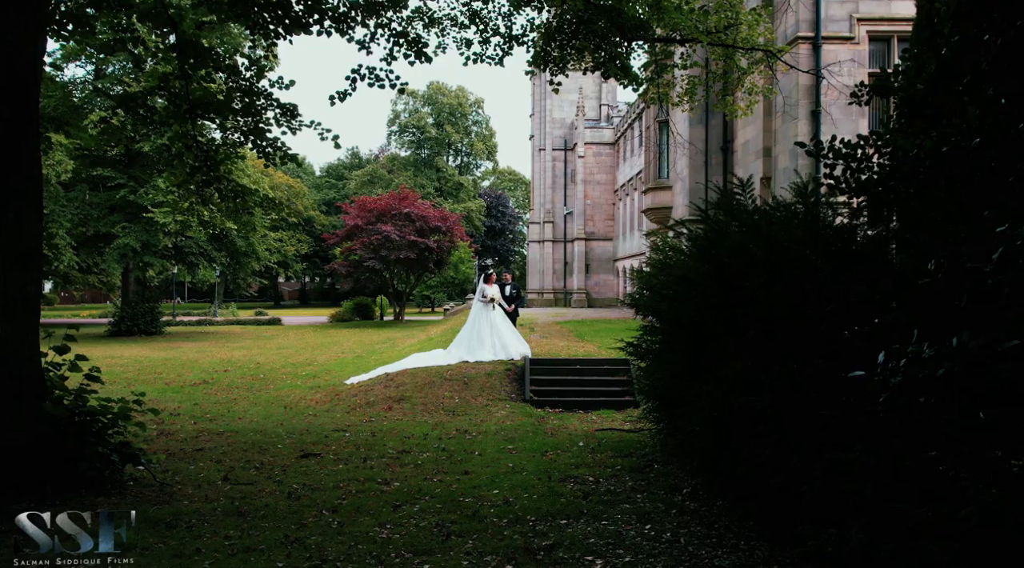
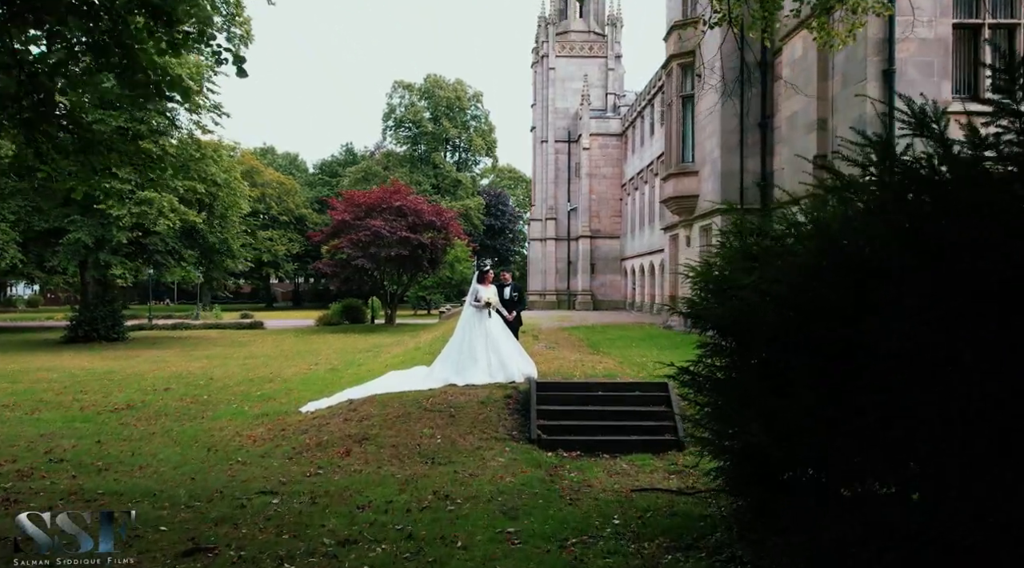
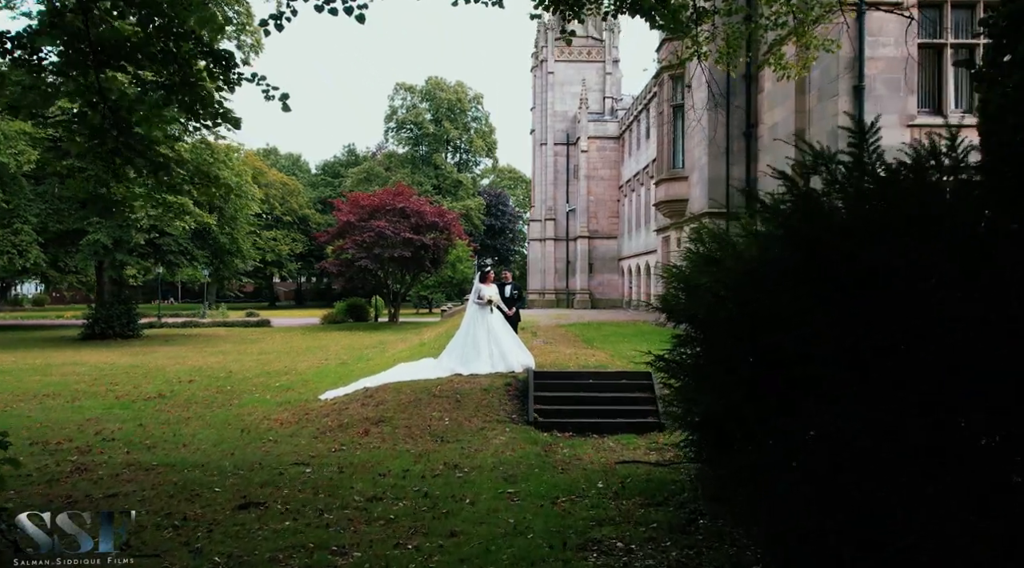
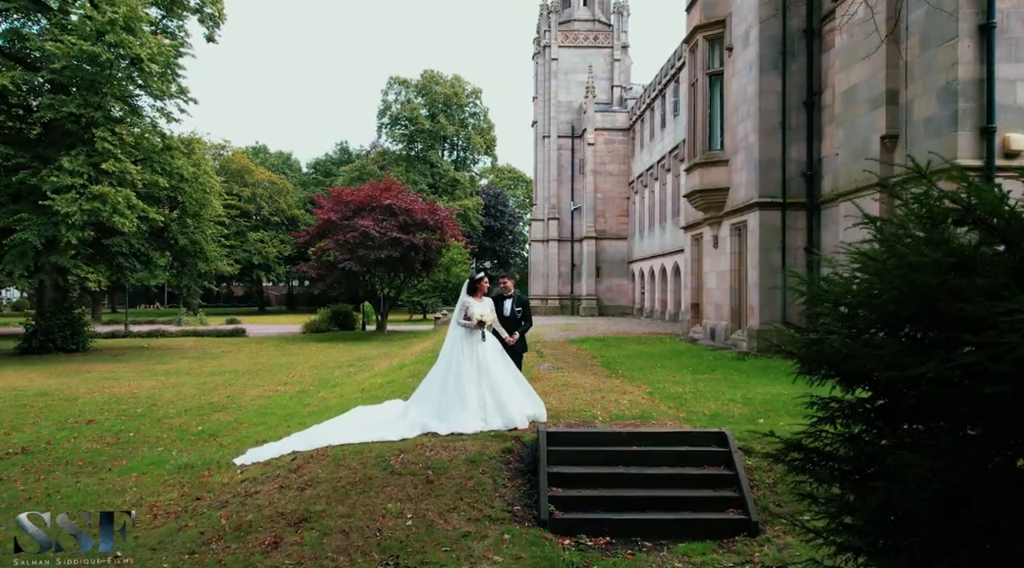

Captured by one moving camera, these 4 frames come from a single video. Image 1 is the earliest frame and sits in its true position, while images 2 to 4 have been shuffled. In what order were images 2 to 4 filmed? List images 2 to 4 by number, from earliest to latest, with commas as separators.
3, 2, 4
